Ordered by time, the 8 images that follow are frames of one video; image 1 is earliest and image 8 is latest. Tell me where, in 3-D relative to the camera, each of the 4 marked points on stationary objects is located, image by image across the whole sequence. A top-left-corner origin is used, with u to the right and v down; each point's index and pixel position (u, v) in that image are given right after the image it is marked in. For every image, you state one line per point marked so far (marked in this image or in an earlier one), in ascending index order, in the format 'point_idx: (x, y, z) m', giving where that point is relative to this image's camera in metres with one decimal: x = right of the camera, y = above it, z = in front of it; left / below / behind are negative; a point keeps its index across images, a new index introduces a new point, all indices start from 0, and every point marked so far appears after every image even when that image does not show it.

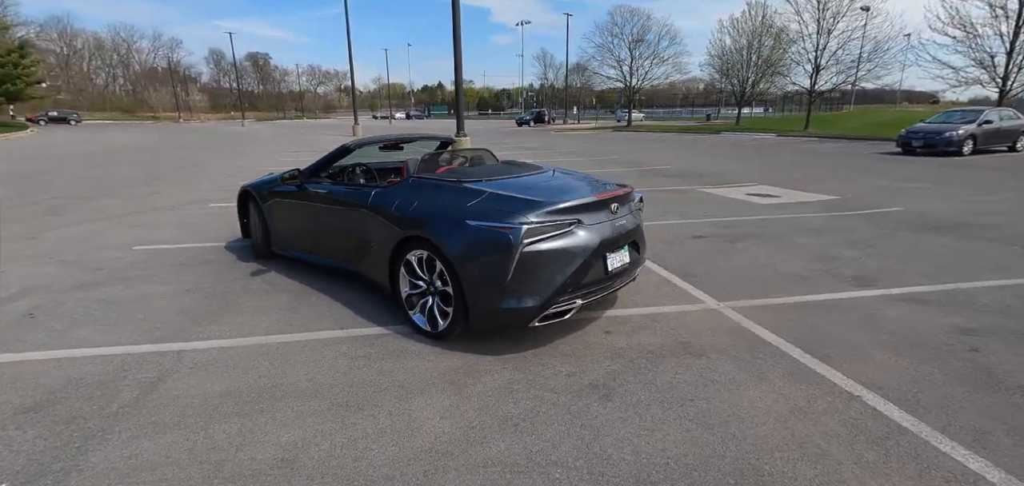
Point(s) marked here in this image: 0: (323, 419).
0: (-1.0, -0.9, +2.6) m
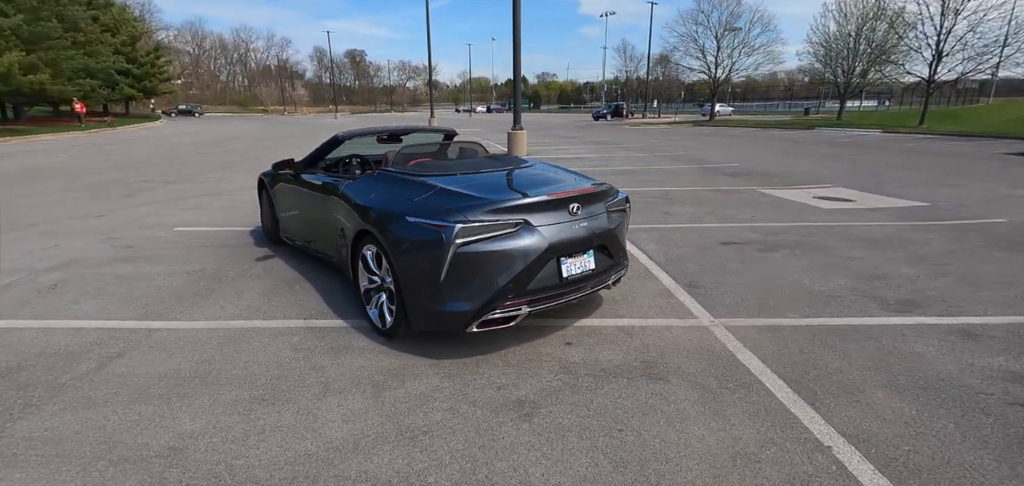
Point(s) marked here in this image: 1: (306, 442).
0: (-1.5, -0.9, +2.6) m
1: (-1.0, -0.9, +2.4) m
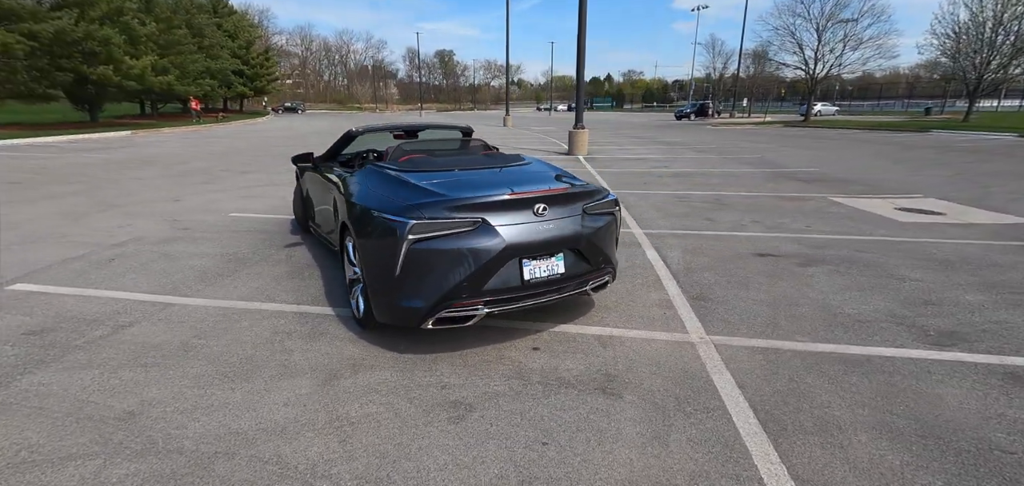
0: (-1.8, -0.8, +2.8) m
1: (-1.4, -0.9, +2.5) m
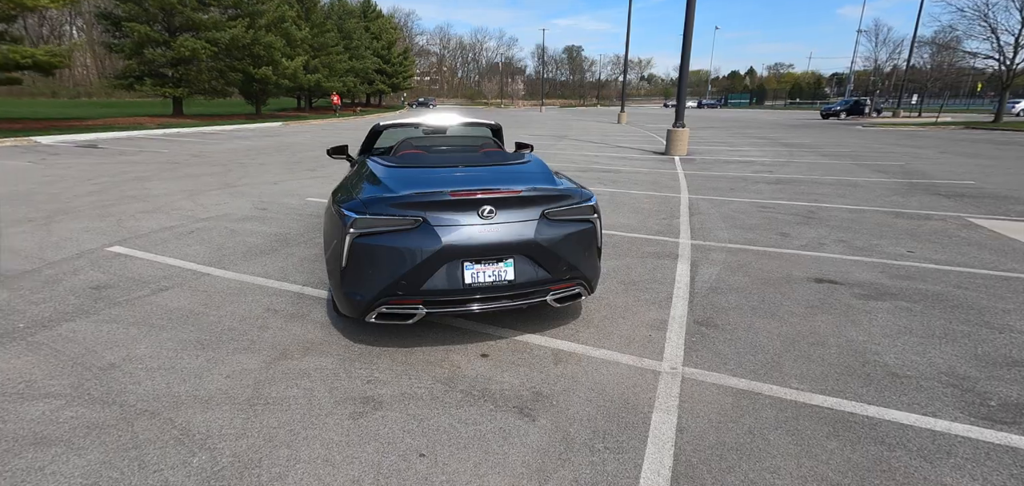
0: (-2.2, -0.7, +3.2) m
1: (-1.8, -0.8, +2.8) m
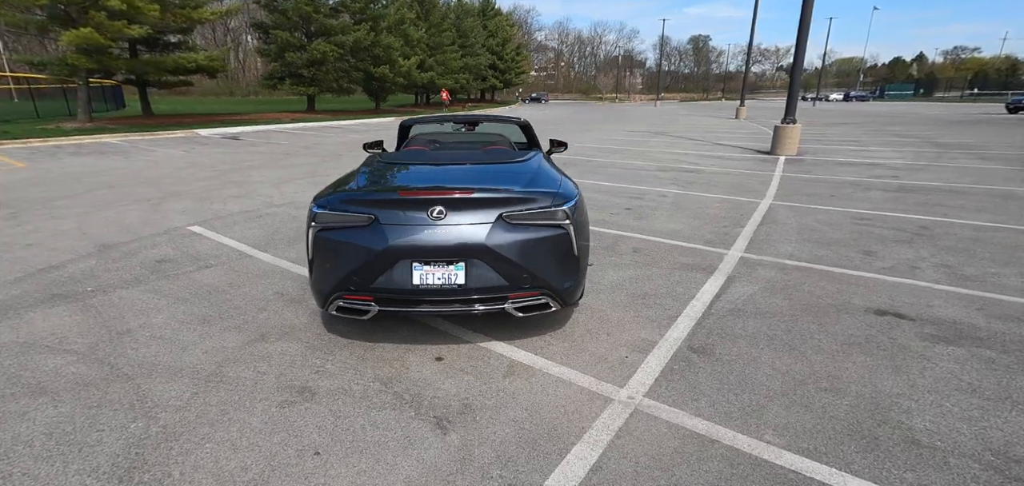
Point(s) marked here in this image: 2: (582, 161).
0: (-2.4, -0.5, +3.6) m
1: (-2.1, -0.7, +3.1) m
2: (+1.4, +1.7, +10.3) m
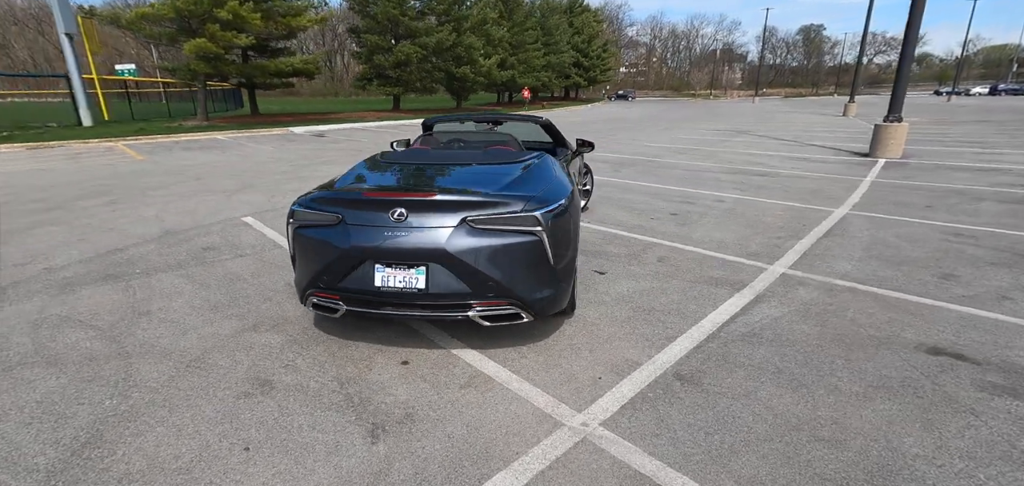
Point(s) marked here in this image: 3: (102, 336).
0: (-2.4, -0.5, +3.8) m
1: (-2.3, -0.6, +3.3) m
2: (+2.6, +1.6, +9.8) m
3: (-2.7, -0.6, +3.3) m
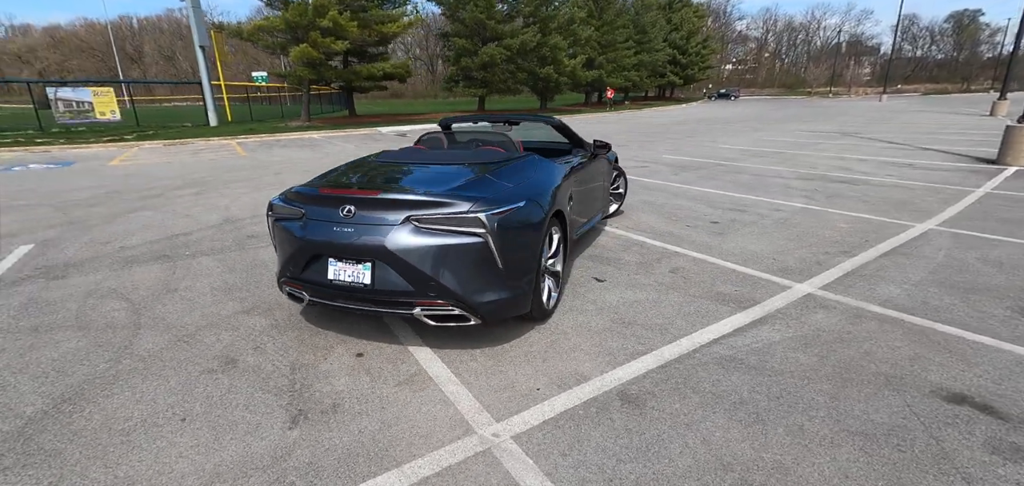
0: (-2.5, -0.4, +4.2) m
1: (-2.5, -0.5, +3.7) m
2: (+3.6, +1.4, +9.1) m
3: (-2.9, -0.5, +3.8) m
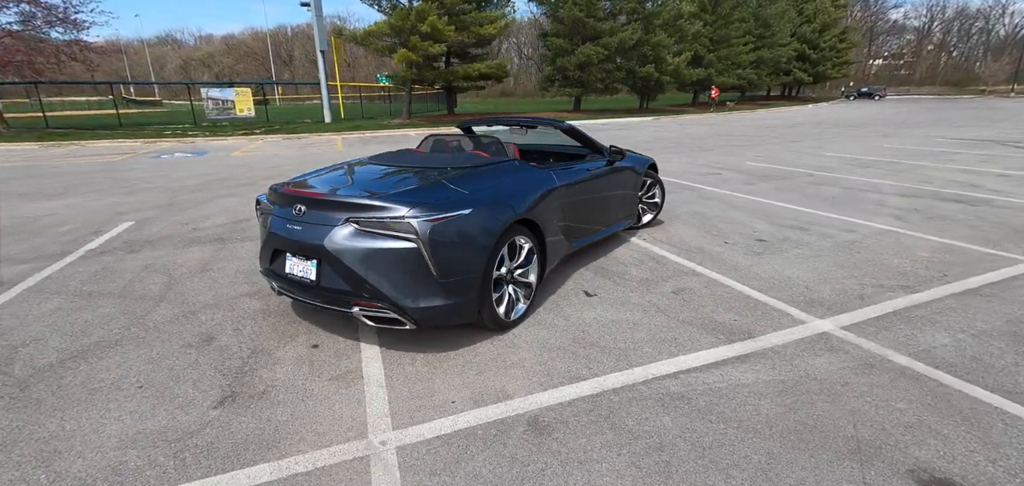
0: (-2.5, -0.2, +4.7) m
1: (-2.6, -0.4, +4.2) m
2: (+4.6, +1.1, +8.1) m
3: (-3.0, -0.3, +4.4) m
